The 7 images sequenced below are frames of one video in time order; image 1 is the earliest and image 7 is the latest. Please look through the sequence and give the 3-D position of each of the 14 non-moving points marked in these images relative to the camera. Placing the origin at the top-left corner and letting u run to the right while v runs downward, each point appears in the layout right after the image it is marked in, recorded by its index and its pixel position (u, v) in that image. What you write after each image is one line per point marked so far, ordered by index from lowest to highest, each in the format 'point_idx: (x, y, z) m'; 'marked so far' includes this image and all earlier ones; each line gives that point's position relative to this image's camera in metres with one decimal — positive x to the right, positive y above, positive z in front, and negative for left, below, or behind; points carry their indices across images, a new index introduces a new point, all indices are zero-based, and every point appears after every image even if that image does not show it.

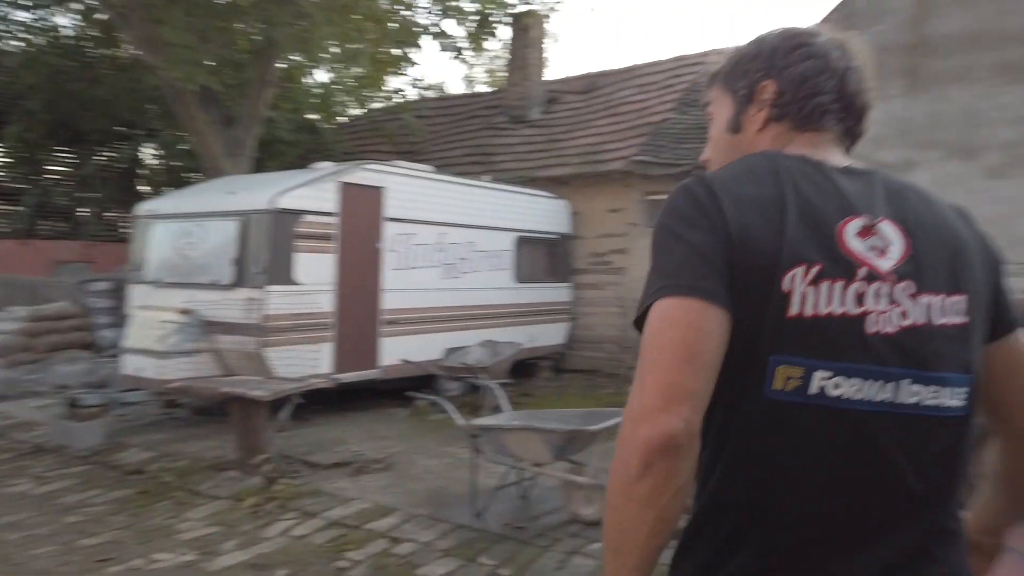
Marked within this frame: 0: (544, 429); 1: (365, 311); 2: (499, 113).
0: (+0.2, -0.8, +4.6) m
1: (-1.6, -0.3, +8.1) m
2: (-0.3, +3.4, +15.1) m
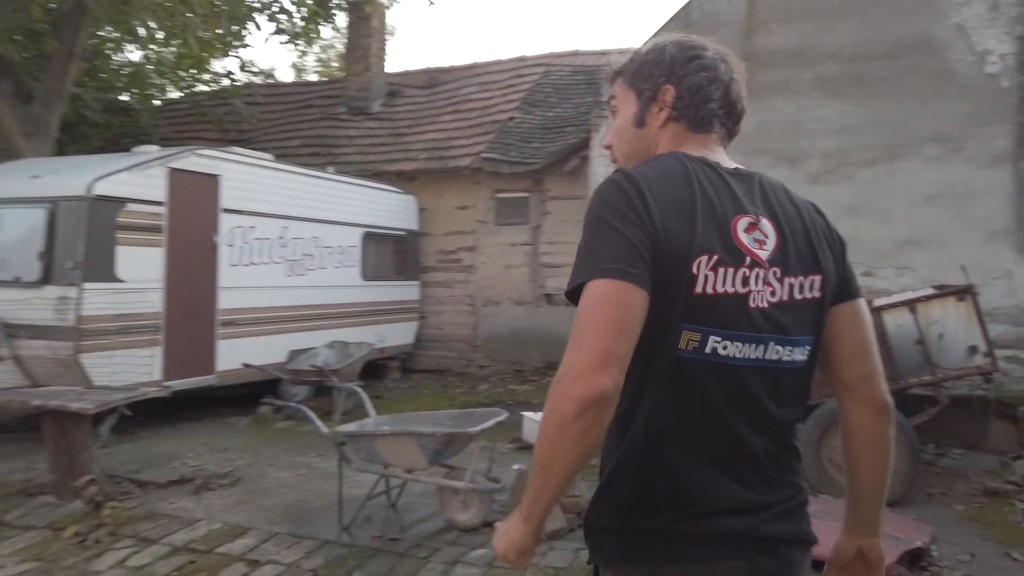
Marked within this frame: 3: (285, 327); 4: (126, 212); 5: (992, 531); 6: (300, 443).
0: (-0.5, -0.8, +4.3) m
1: (-3.0, -0.2, +7.4) m
2: (-3.3, +3.4, +14.5) m
3: (-2.5, -0.4, +8.5) m
4: (-3.3, +0.7, +6.6) m
5: (+2.8, -1.4, +4.4) m
6: (-1.9, -1.4, +6.8) m
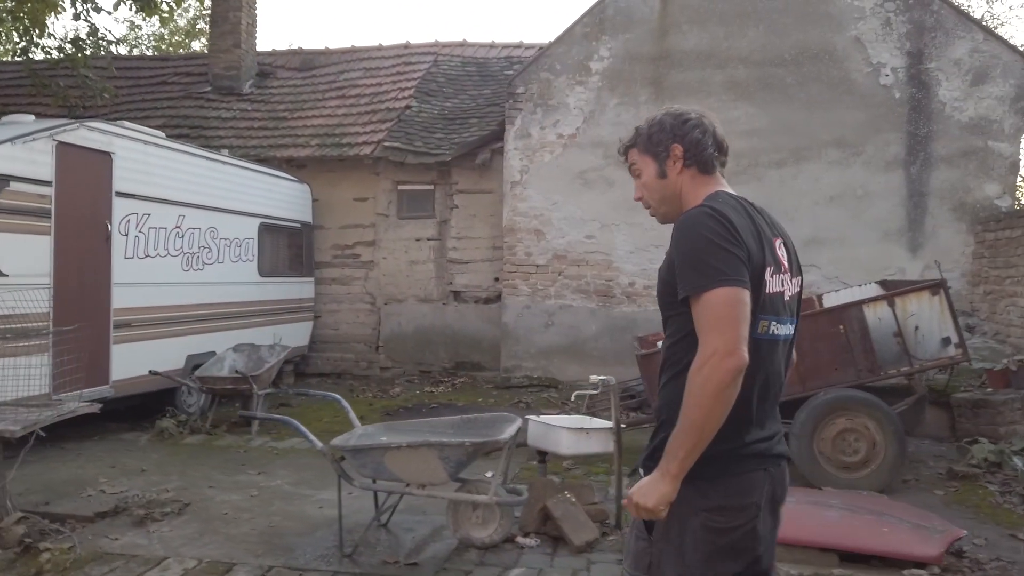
0: (-0.3, -0.8, +3.9) m
1: (-3.4, -0.2, +6.3) m
2: (-5.3, +3.5, +13.1) m
3: (-3.2, -0.4, +7.5) m
4: (-3.6, +0.7, +5.5) m
5: (+2.8, -1.3, +4.7) m
6: (-2.2, -1.3, +6.0) m
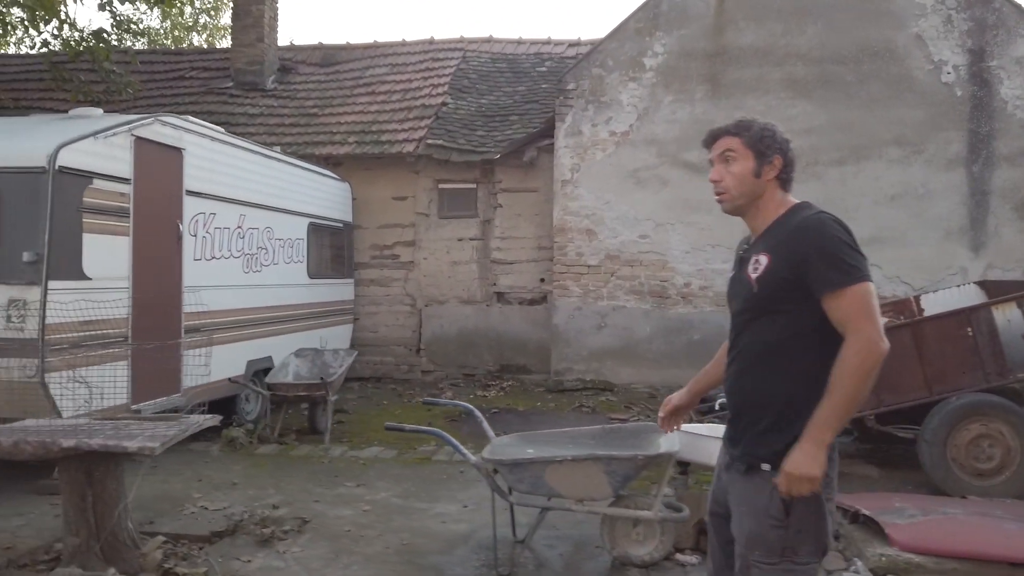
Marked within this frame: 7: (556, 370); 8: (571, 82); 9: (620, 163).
0: (+0.5, -0.8, +3.7) m
1: (-2.7, -0.2, +6.0) m
2: (-4.8, +3.5, +12.7) m
3: (-2.5, -0.4, +7.1) m
4: (-2.8, +0.7, +5.2) m
5: (+3.6, -1.3, +4.6) m
6: (-1.5, -1.4, +5.7) m
7: (+0.5, -1.0, +9.5) m
8: (+0.7, +2.5, +9.4) m
9: (+1.3, +1.5, +9.4) m
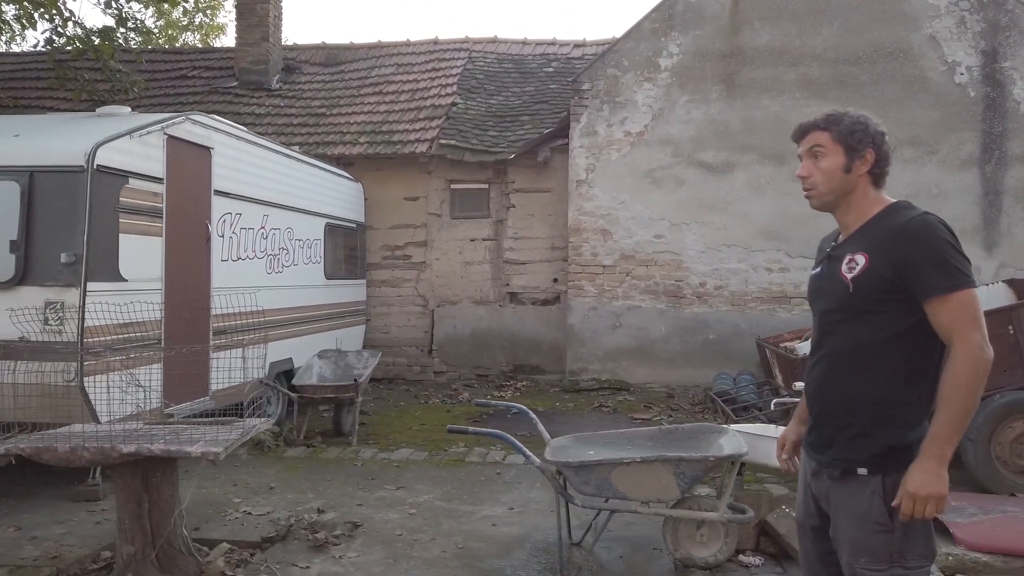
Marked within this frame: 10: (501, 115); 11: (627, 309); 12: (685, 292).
0: (+0.8, -0.8, +3.6) m
1: (-2.4, -0.3, +5.9) m
2: (-4.7, +3.4, +12.6) m
3: (-2.2, -0.4, +7.1) m
4: (-2.5, +0.7, +5.1) m
5: (+3.9, -1.3, +4.6) m
6: (-1.2, -1.4, +5.6) m
7: (+0.7, -1.0, +9.5) m
8: (+0.9, +2.5, +9.4) m
9: (+1.5, +1.5, +9.4) m
10: (-0.2, +2.5, +10.9) m
11: (+1.4, -0.3, +9.4) m
12: (+2.1, 0.0, +9.3) m
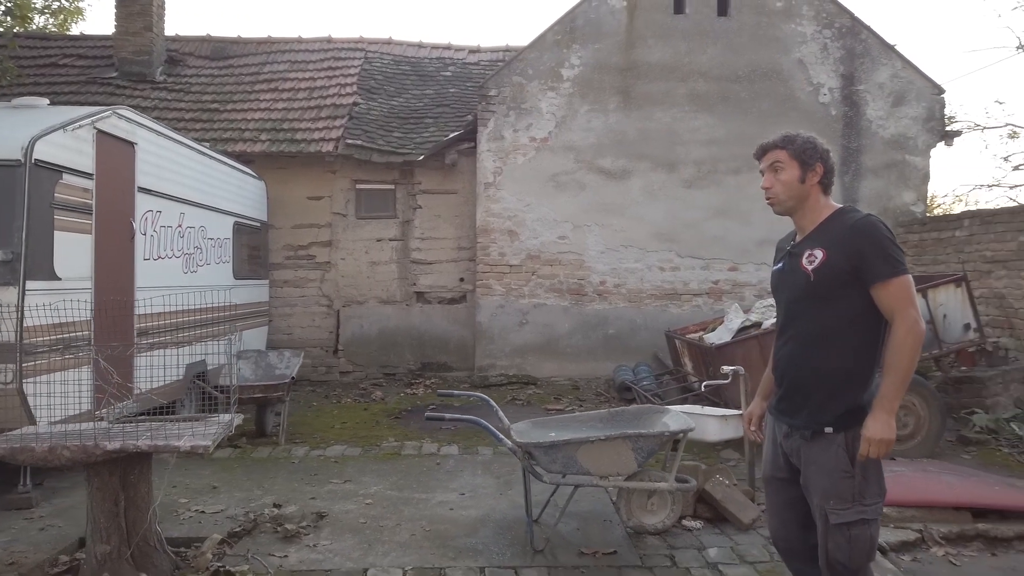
0: (+0.7, -0.8, +4.1) m
1: (-2.9, -0.2, +5.7) m
2: (-6.3, +3.4, +11.9) m
3: (-2.9, -0.4, +6.9) m
4: (-2.9, +0.7, +4.9) m
5: (+3.6, -1.3, +5.5) m
6: (-1.6, -1.4, +5.7) m
7: (-0.4, -1.0, +9.8) m
8: (-0.2, +2.5, +9.7) m
9: (+0.4, +1.5, +9.8) m
10: (-1.6, +2.5, +11.1) m
11: (+0.3, -0.2, +9.8) m
12: (+1.0, 0.0, +9.8) m
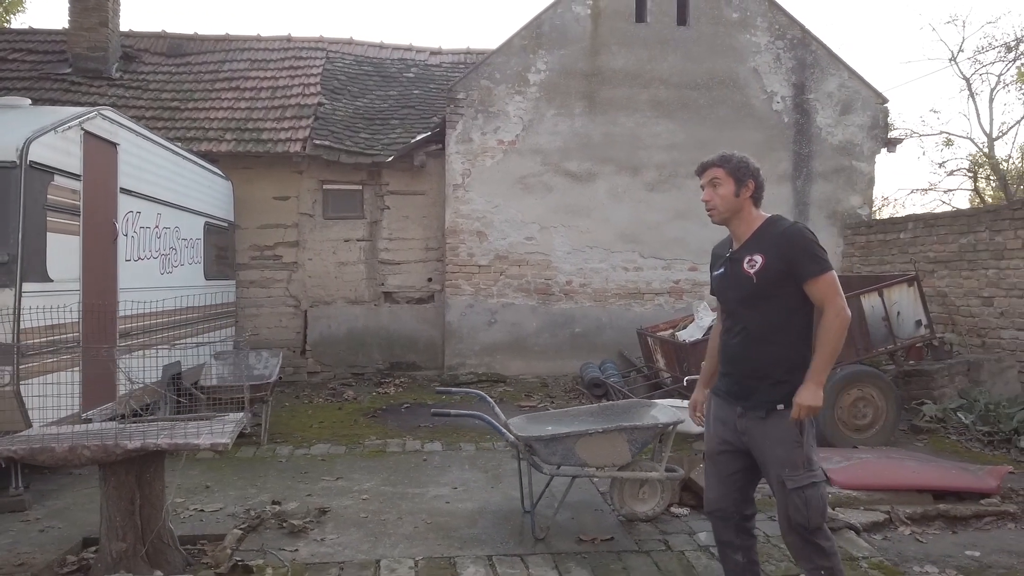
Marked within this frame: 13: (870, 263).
0: (+0.7, -0.8, +4.3) m
1: (-3.0, -0.3, +5.7) m
2: (-6.9, +3.4, +11.7) m
3: (-3.1, -0.4, +6.9) m
4: (-2.9, +0.6, +4.9) m
5: (+3.5, -1.3, +6.0) m
6: (-1.7, -1.4, +5.8) m
7: (-0.8, -1.0, +9.9) m
8: (-0.7, +2.5, +9.9) m
9: (-0.1, +1.5, +10.0) m
10: (-2.1, +2.5, +11.1) m
11: (-0.1, -0.2, +10.0) m
12: (+0.5, 0.0, +10.1) m
13: (+4.6, +0.3, +10.0) m
